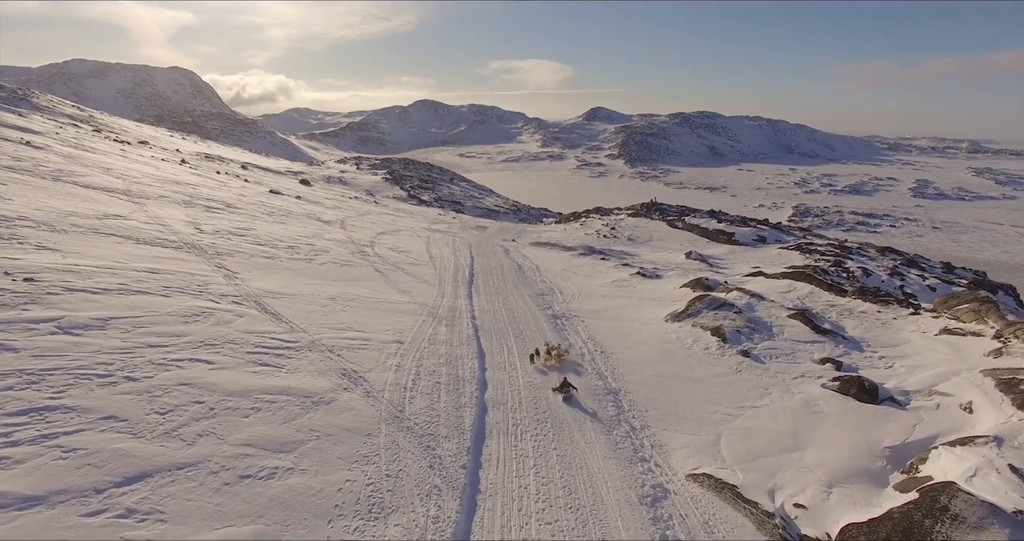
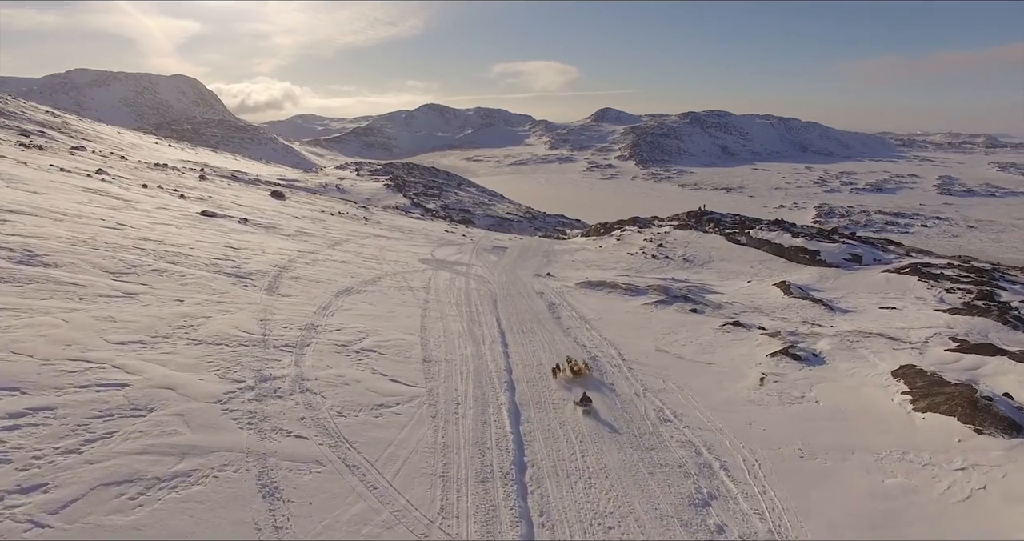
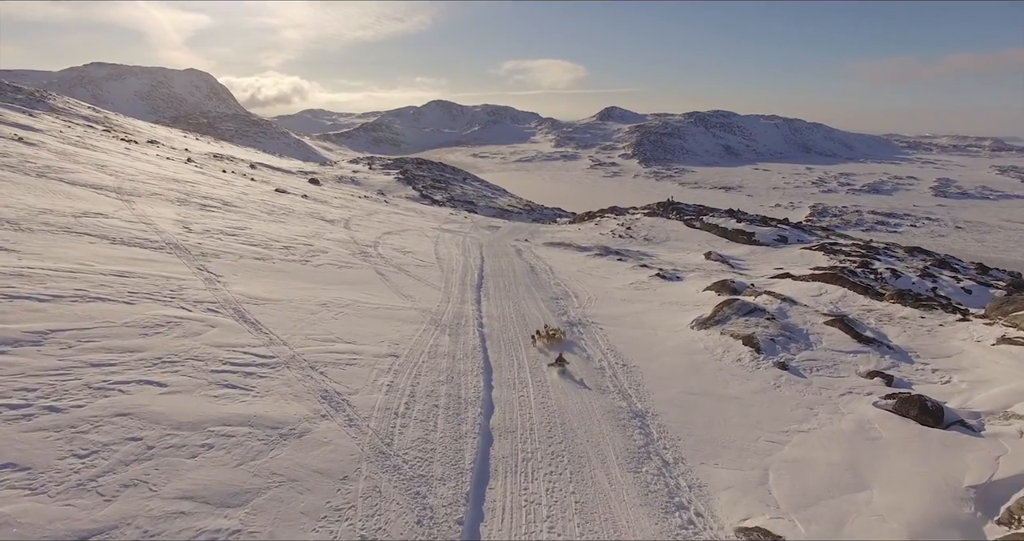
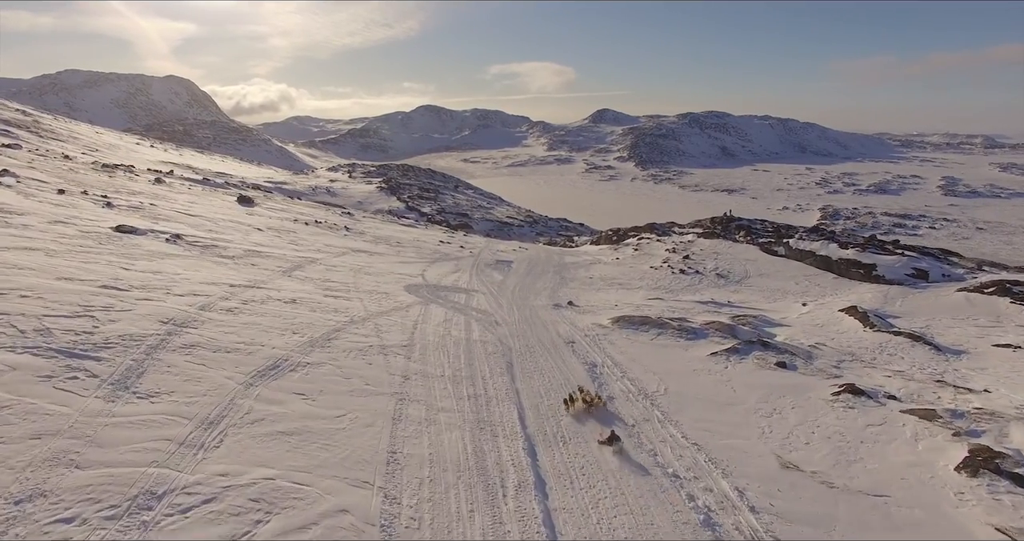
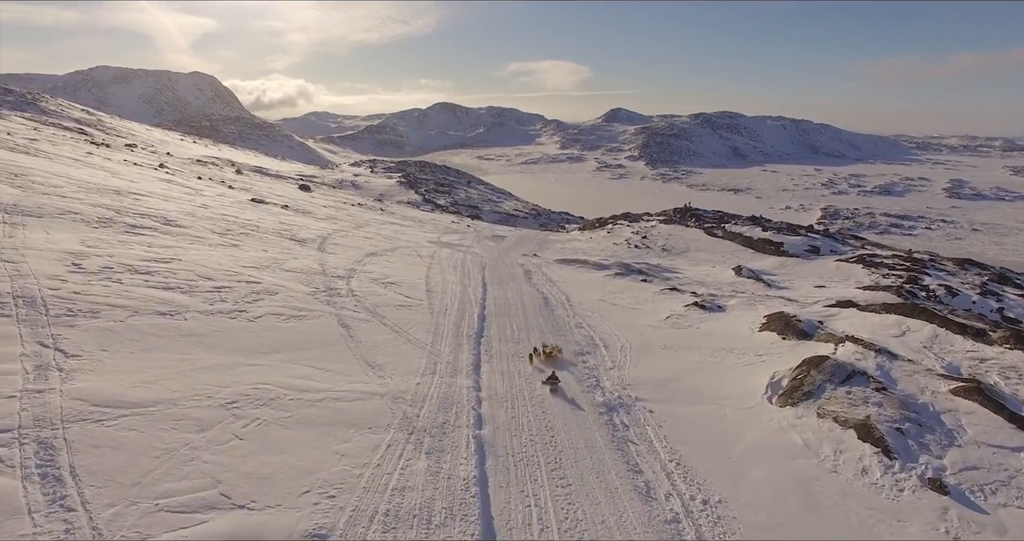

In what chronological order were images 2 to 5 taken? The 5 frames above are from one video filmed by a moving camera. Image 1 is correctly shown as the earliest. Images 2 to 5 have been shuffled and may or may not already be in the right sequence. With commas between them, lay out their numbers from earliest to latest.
3, 5, 2, 4
